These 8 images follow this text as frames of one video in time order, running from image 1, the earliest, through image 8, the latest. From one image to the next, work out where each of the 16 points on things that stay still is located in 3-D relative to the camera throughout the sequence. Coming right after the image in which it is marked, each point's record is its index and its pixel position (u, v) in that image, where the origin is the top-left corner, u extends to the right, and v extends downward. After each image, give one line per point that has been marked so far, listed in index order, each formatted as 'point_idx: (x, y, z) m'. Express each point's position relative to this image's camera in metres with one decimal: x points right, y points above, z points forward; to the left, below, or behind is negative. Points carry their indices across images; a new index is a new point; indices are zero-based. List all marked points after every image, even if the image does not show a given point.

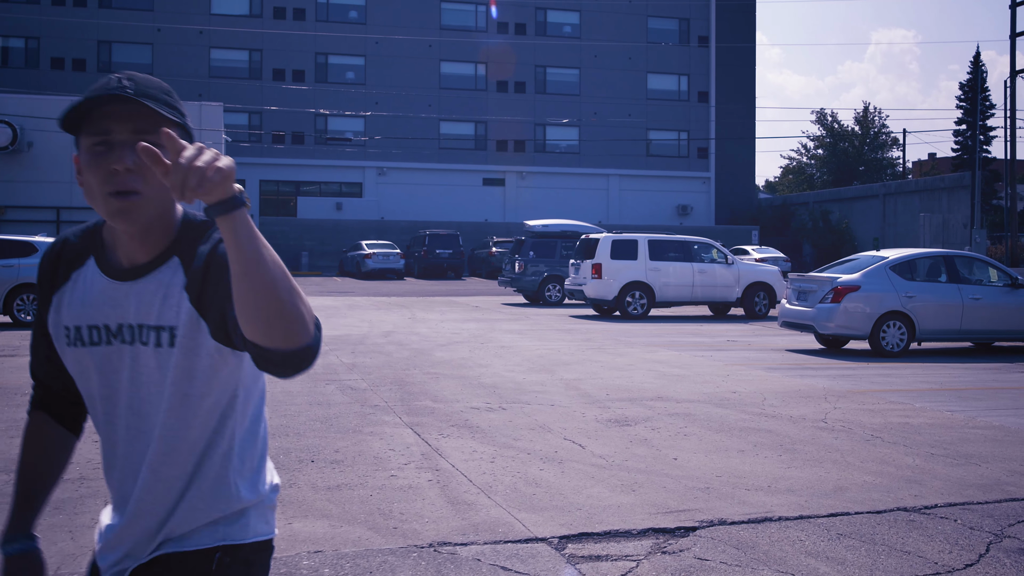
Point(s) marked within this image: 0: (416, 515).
0: (-0.4, -1.0, +5.0) m
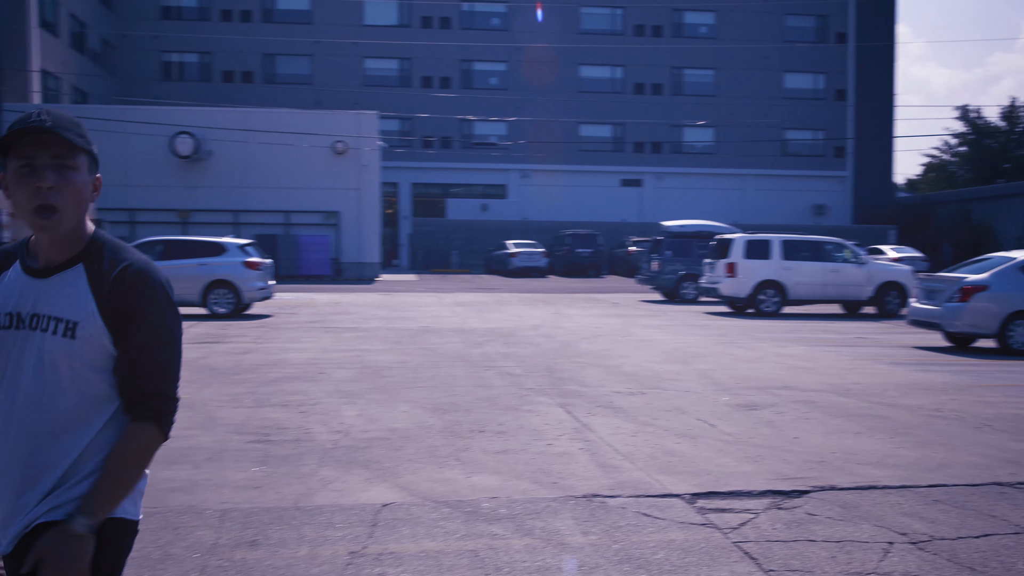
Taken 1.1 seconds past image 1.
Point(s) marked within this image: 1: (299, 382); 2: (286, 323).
0: (+0.3, -1.0, +5.9) m
1: (-1.9, -0.8, +10.2) m
2: (-3.5, -0.6, +18.0) m
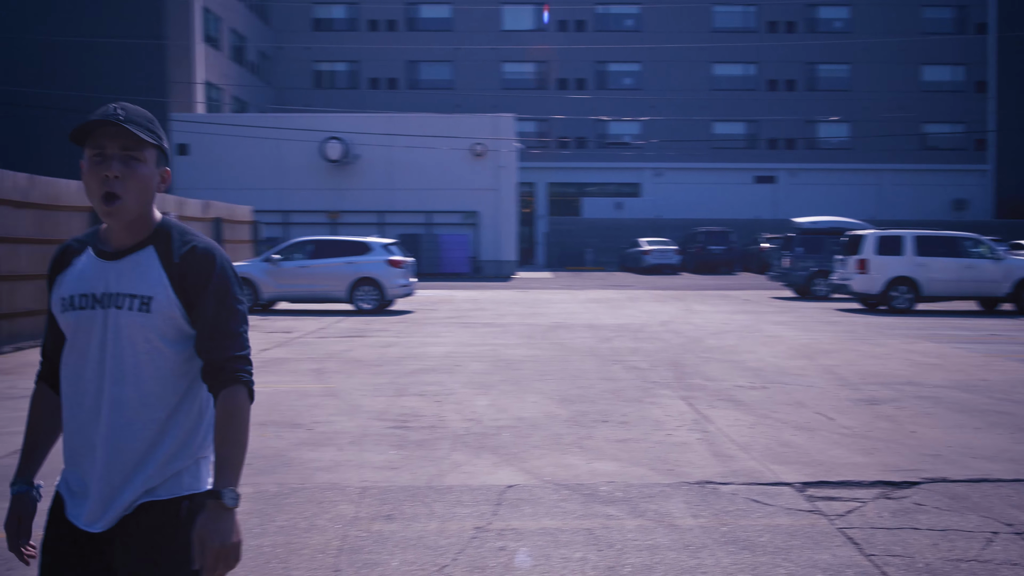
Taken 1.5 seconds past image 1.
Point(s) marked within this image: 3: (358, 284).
0: (+1.0, -1.0, +6.3) m
1: (-0.7, -0.8, +10.8) m
2: (-1.3, -0.5, +18.7) m
3: (-2.6, 0.0, +19.5) m
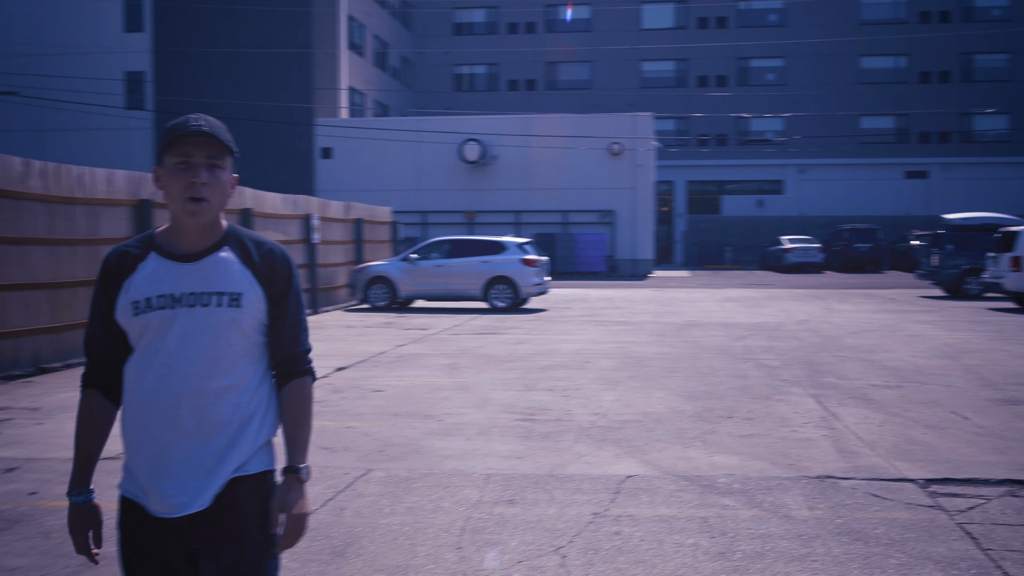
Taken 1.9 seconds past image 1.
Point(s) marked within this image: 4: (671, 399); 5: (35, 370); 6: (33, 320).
0: (+1.6, -0.9, +6.3) m
1: (+0.5, -0.8, +11.0) m
2: (+0.9, -0.5, +18.9) m
3: (-0.3, +0.1, +19.9) m
4: (+1.2, -0.9, +8.9) m
5: (-4.5, -0.8, +10.5) m
6: (-4.5, -0.3, +10.5) m
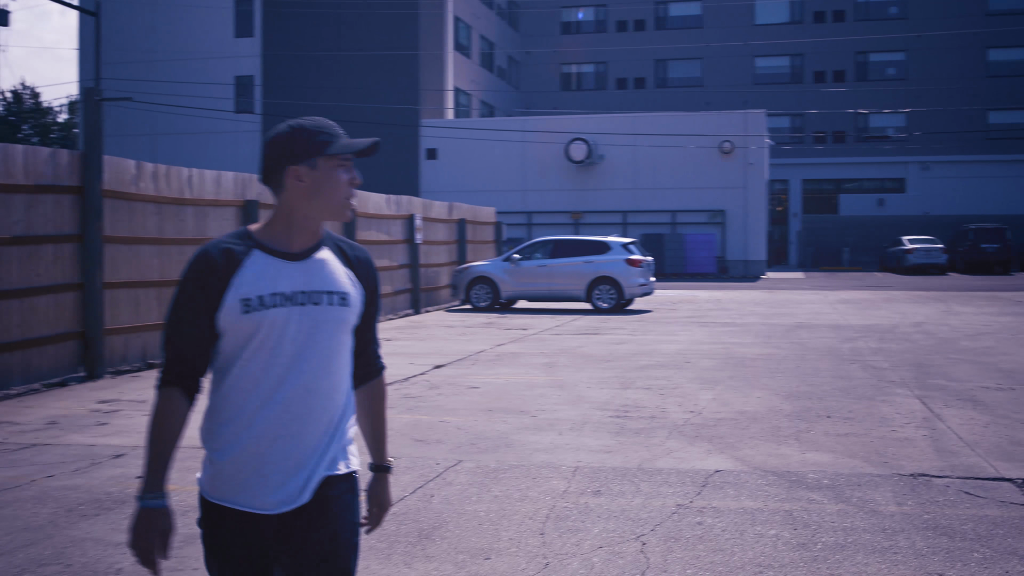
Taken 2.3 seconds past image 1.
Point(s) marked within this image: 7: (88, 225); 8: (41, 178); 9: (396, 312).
0: (+2.1, -0.9, +6.2) m
1: (+1.5, -0.8, +11.0) m
2: (+2.6, -0.5, +18.8) m
3: (+1.5, +0.1, +20.0) m
4: (+2.0, -0.8, +8.8) m
5: (-3.6, -0.7, +11.0) m
6: (-3.5, -0.3, +11.0) m
7: (-3.7, +0.5, +9.8) m
8: (-3.9, +0.9, +9.3) m
9: (-1.9, -0.4, +18.7) m
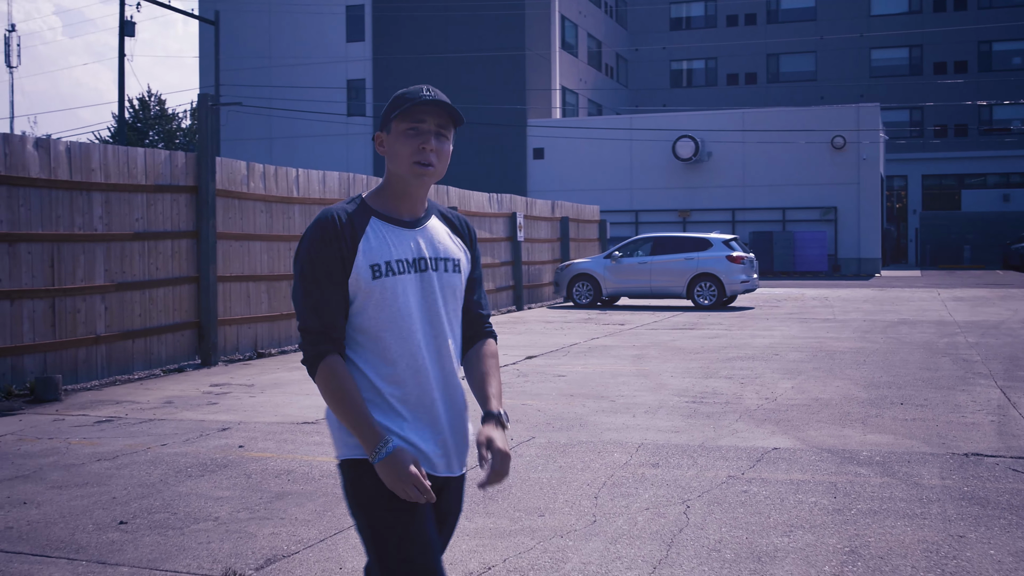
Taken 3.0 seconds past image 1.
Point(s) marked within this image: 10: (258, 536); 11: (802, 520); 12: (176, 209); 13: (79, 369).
0: (+2.5, -0.8, +6.4) m
1: (+2.4, -0.7, +11.2) m
2: (+4.3, -0.4, +18.9) m
3: (+3.3, +0.2, +20.1) m
4: (+2.6, -0.8, +9.0) m
5: (-2.6, -0.7, +11.7) m
6: (-2.6, -0.2, +11.7) m
7: (-2.9, +0.6, +10.6) m
8: (-3.1, +1.0, +10.1) m
9: (-0.2, -0.3, +19.3) m
10: (-1.0, -1.0, +4.5) m
11: (+1.2, -0.9, +4.5) m
12: (-3.0, +0.7, +10.4) m
13: (-3.5, -0.7, +9.2) m
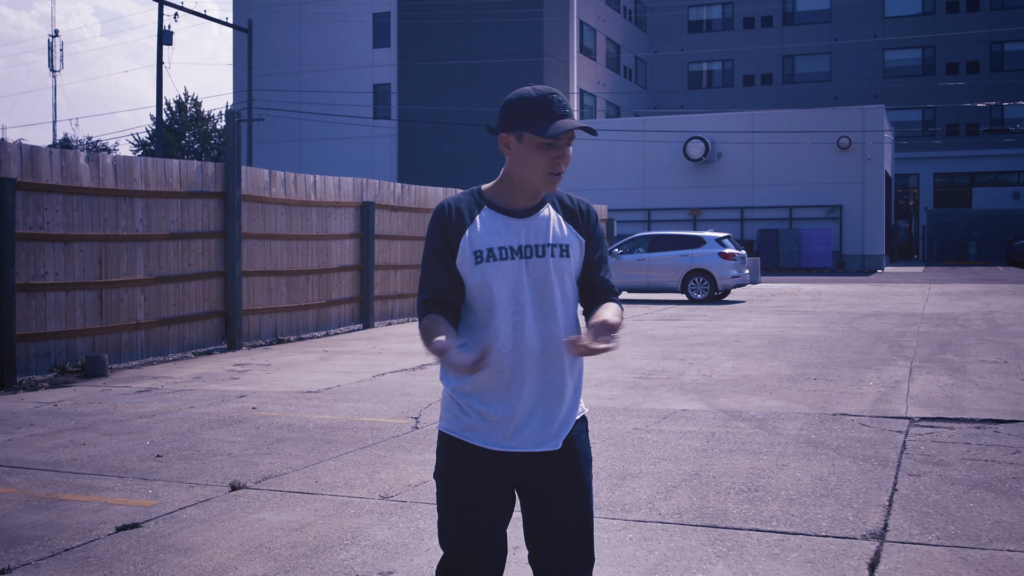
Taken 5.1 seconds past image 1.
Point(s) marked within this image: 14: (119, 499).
0: (+2.3, -0.8, +7.8) m
1: (+2.2, -0.6, +12.6) m
2: (+4.3, -0.3, +20.3) m
3: (+3.4, +0.3, +21.5) m
4: (+2.4, -0.7, +10.4) m
5: (-2.8, -0.6, +13.2) m
6: (-2.8, -0.1, +13.2) m
7: (-3.0, +0.7, +12.1) m
8: (-3.3, +1.0, +11.7) m
9: (-0.1, -0.2, +20.7) m
10: (-1.3, -0.9, +5.9) m
11: (+0.8, -0.9, +6.0) m
12: (-3.2, +0.8, +11.9) m
13: (-3.7, -0.6, +10.8) m
14: (-1.8, -0.9, +5.1) m
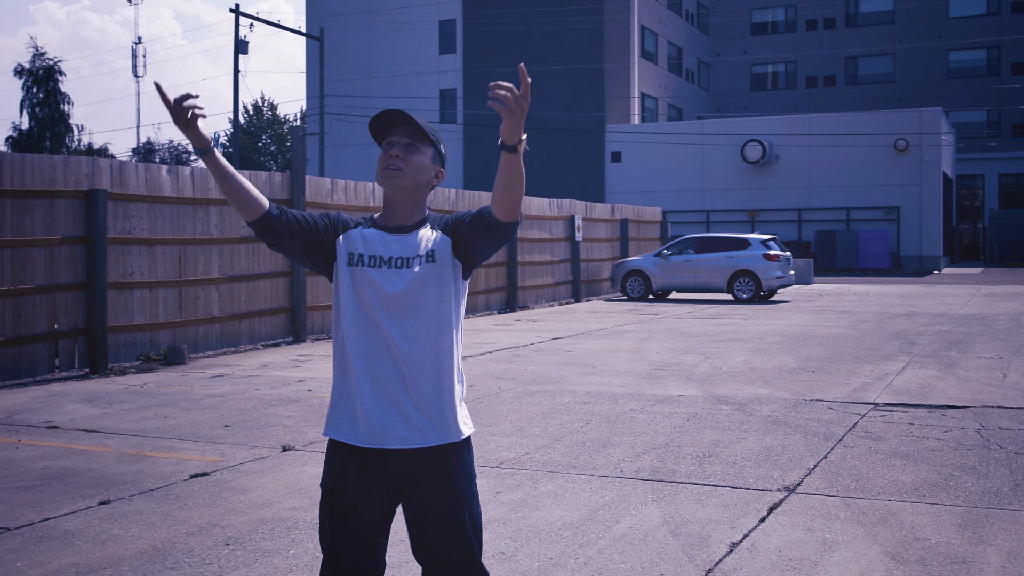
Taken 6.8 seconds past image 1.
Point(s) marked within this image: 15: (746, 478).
0: (+2.4, -0.8, +8.8) m
1: (+2.7, -0.6, +13.6) m
2: (+5.3, -0.3, +21.1) m
3: (+4.4, +0.2, +22.4) m
4: (+2.8, -0.7, +11.4) m
5: (-2.3, -0.6, +14.5) m
6: (-2.3, -0.1, +14.5) m
7: (-2.6, +0.7, +13.4) m
8: (-2.9, +1.1, +13.0) m
9: (+0.8, -0.2, +21.8) m
10: (-1.3, -0.9, +7.2) m
11: (+0.9, -0.9, +7.1) m
12: (-2.8, +0.8, +13.2) m
13: (-3.3, -0.6, +12.1) m
14: (-1.8, -0.9, +6.4) m
15: (+1.1, -0.9, +5.6) m
